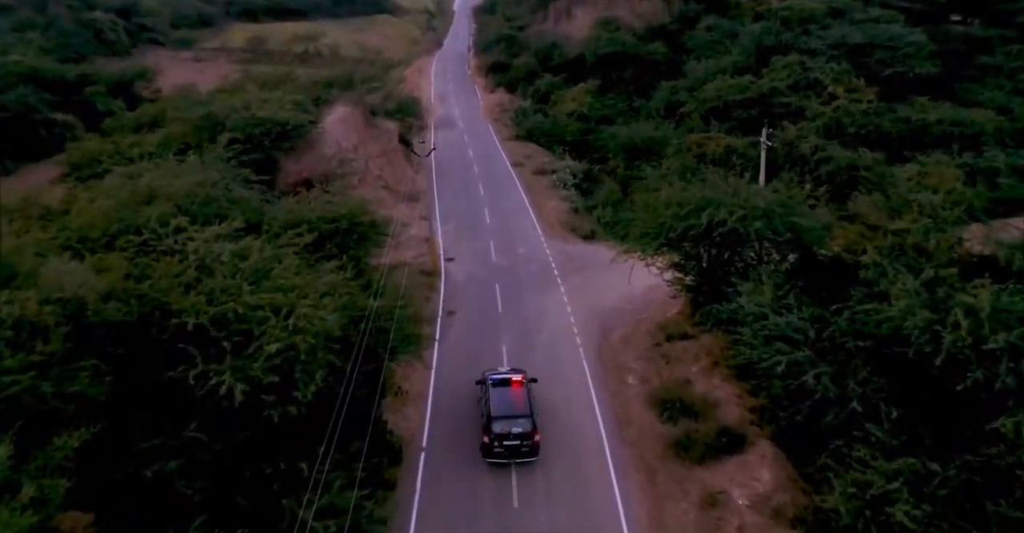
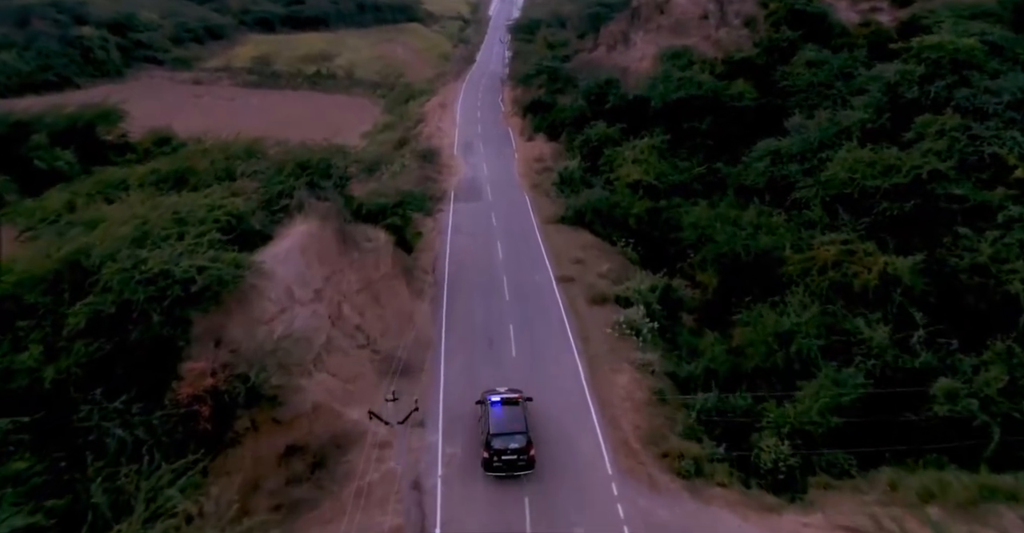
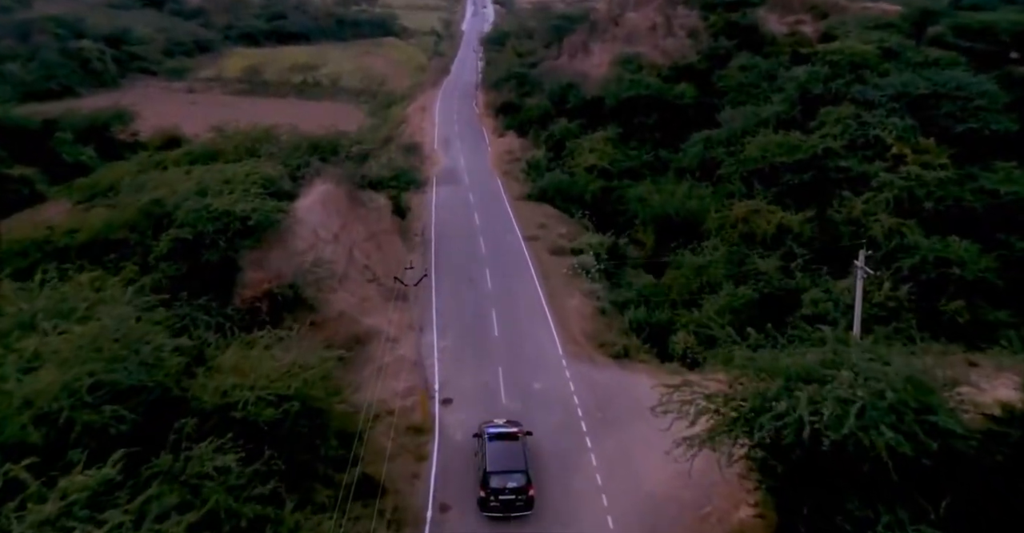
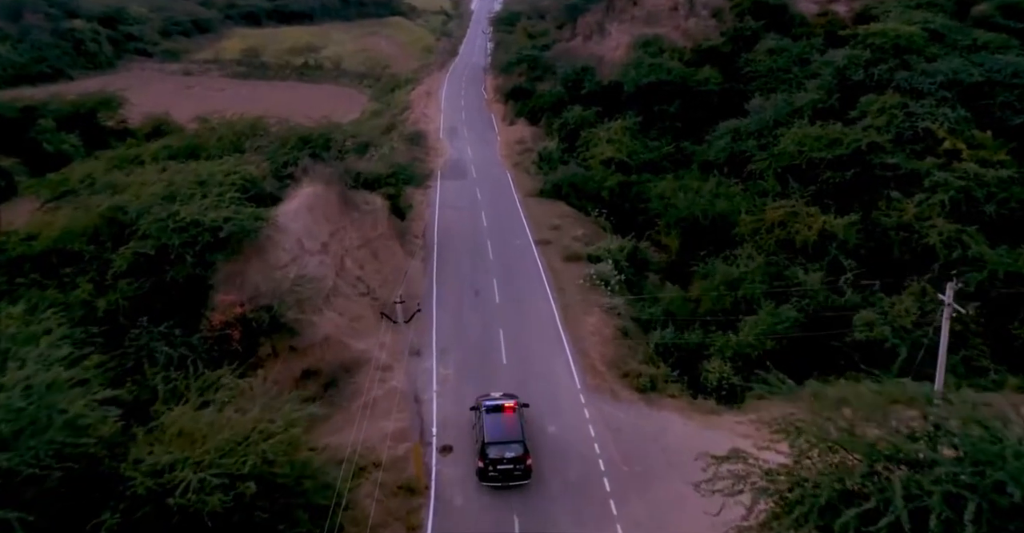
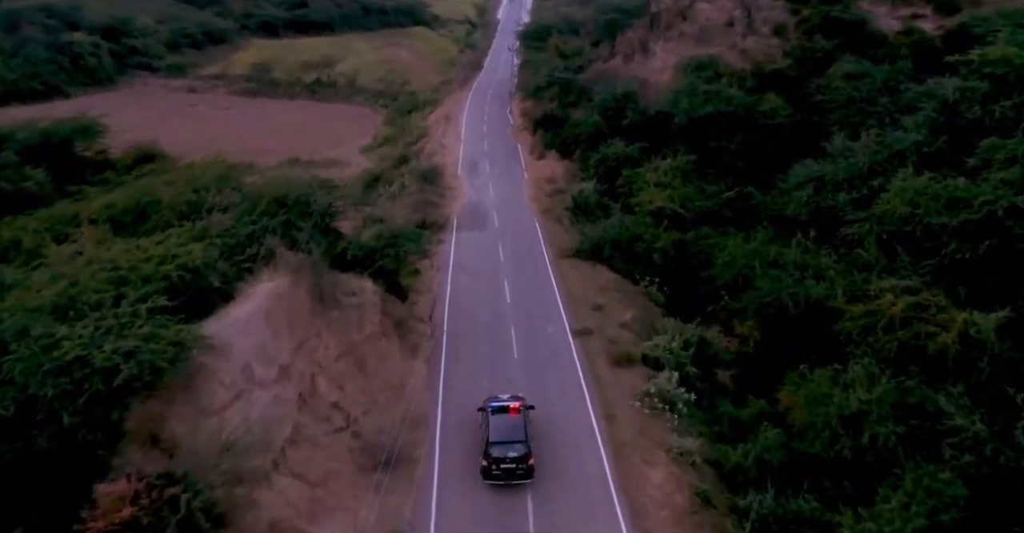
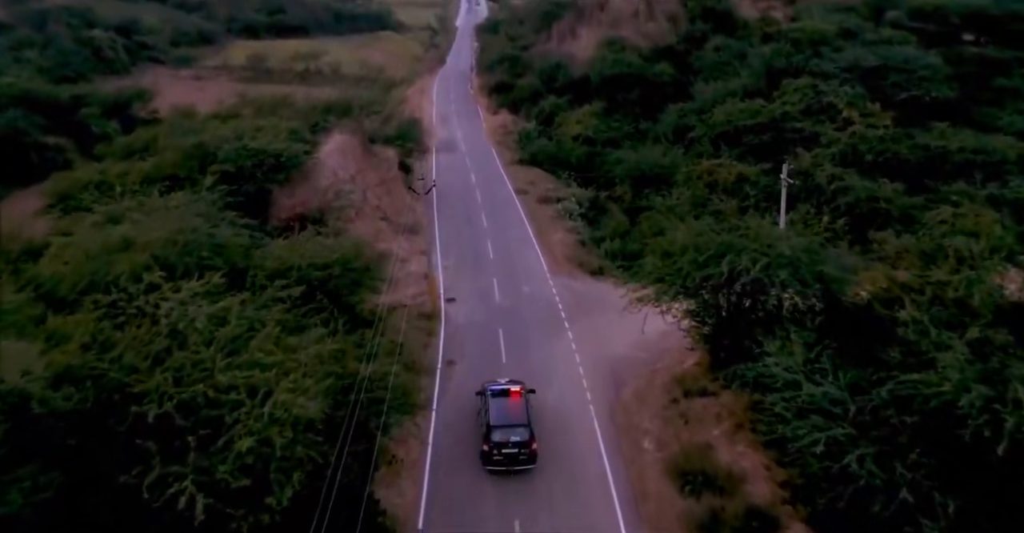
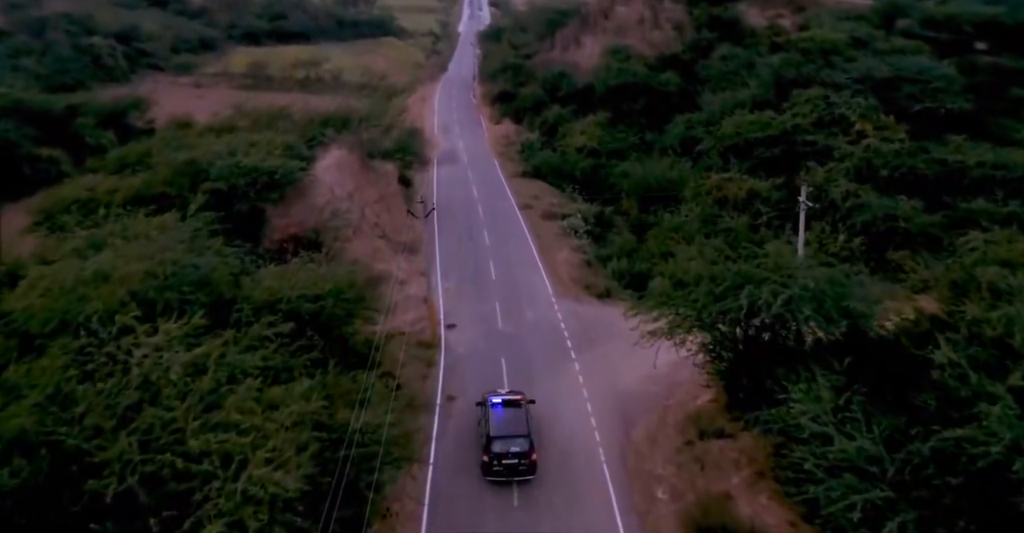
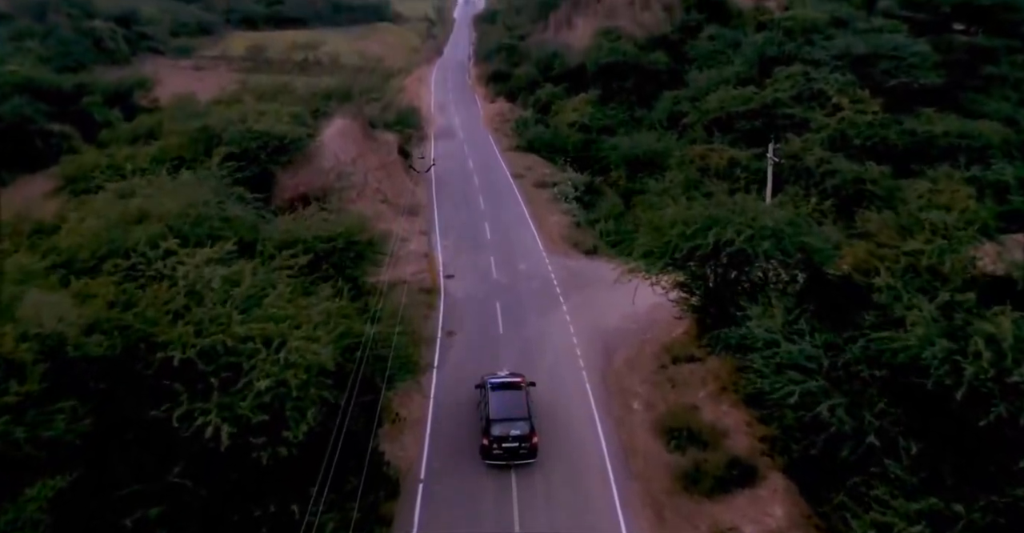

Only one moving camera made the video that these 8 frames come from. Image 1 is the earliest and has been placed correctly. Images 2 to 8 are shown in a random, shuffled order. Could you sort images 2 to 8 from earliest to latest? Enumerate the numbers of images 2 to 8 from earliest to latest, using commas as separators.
8, 6, 7, 3, 4, 2, 5
